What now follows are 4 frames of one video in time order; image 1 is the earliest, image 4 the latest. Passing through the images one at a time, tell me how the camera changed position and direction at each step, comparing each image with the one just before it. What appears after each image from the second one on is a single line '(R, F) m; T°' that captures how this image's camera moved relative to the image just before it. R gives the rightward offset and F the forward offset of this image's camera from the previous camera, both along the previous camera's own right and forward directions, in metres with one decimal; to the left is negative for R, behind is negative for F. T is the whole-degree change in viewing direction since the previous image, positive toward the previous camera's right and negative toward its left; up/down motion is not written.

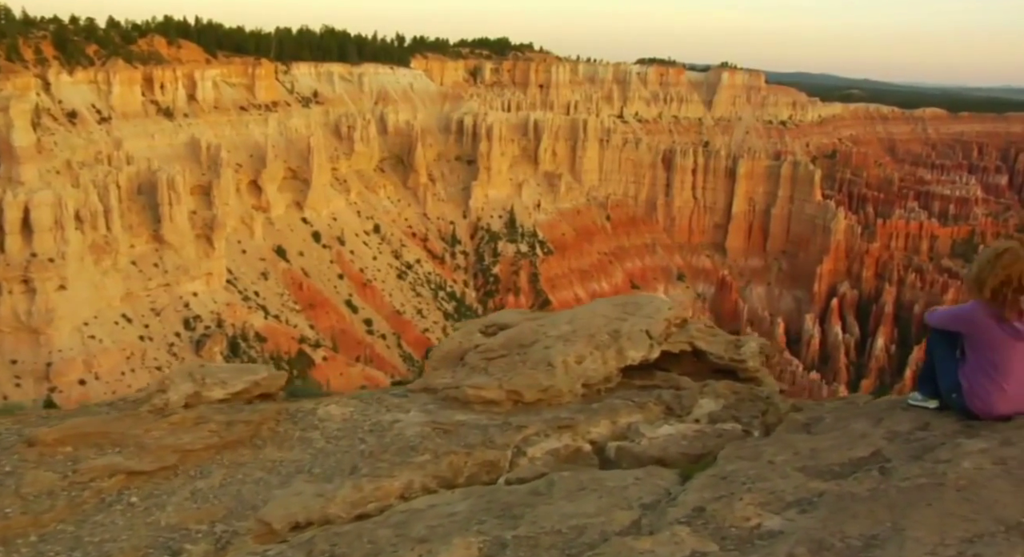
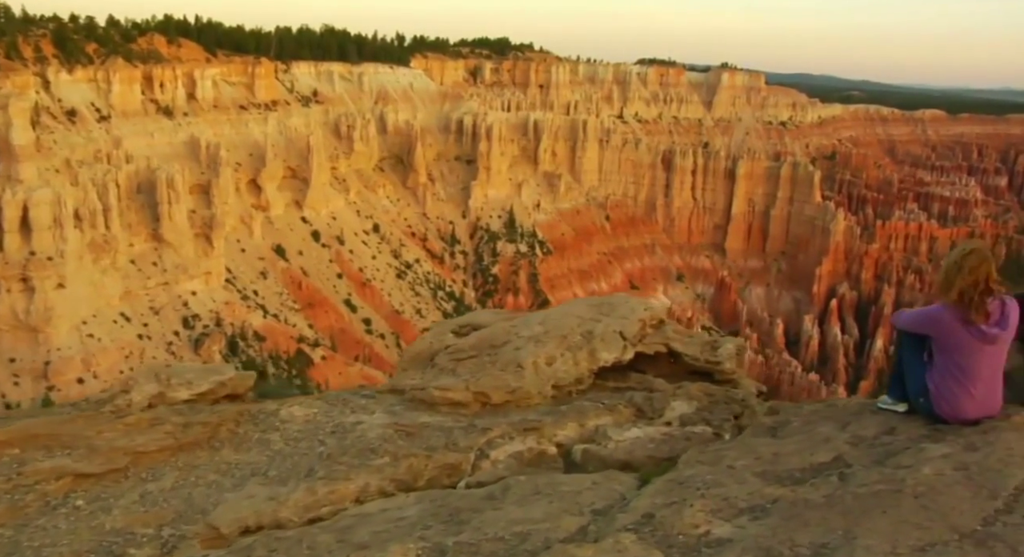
(+0.3, +0.1) m; 0°
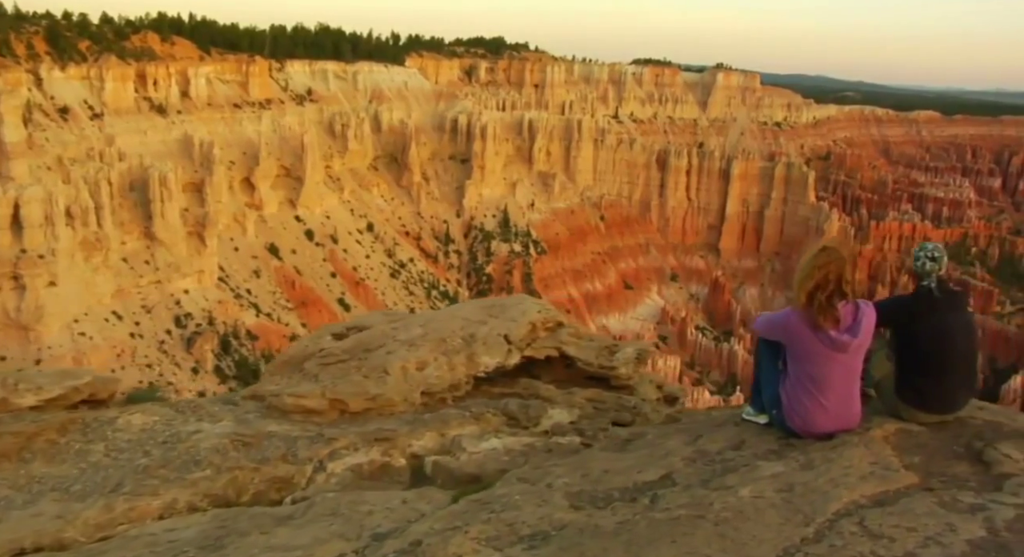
(+1.2, +0.5) m; 0°
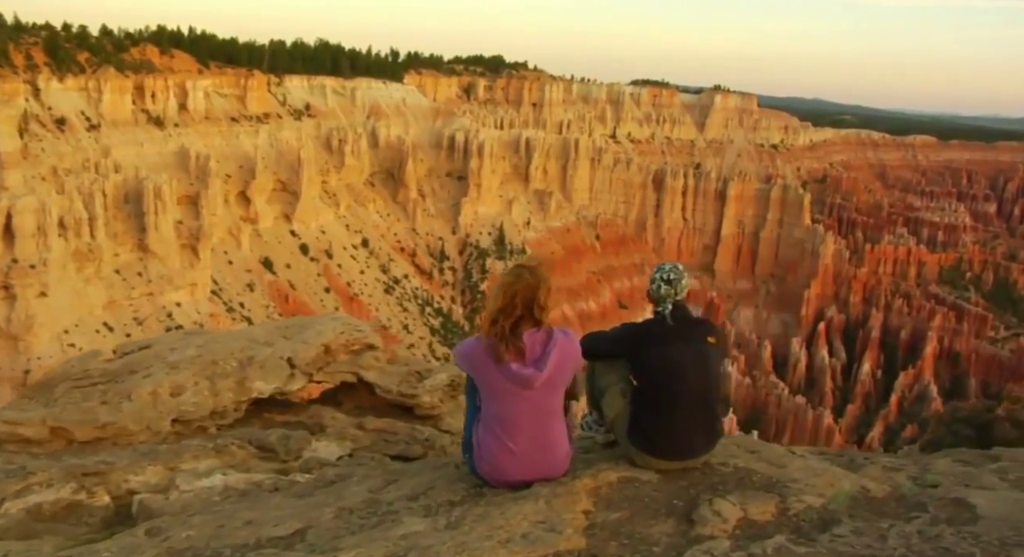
(+1.9, +0.7) m; 0°
